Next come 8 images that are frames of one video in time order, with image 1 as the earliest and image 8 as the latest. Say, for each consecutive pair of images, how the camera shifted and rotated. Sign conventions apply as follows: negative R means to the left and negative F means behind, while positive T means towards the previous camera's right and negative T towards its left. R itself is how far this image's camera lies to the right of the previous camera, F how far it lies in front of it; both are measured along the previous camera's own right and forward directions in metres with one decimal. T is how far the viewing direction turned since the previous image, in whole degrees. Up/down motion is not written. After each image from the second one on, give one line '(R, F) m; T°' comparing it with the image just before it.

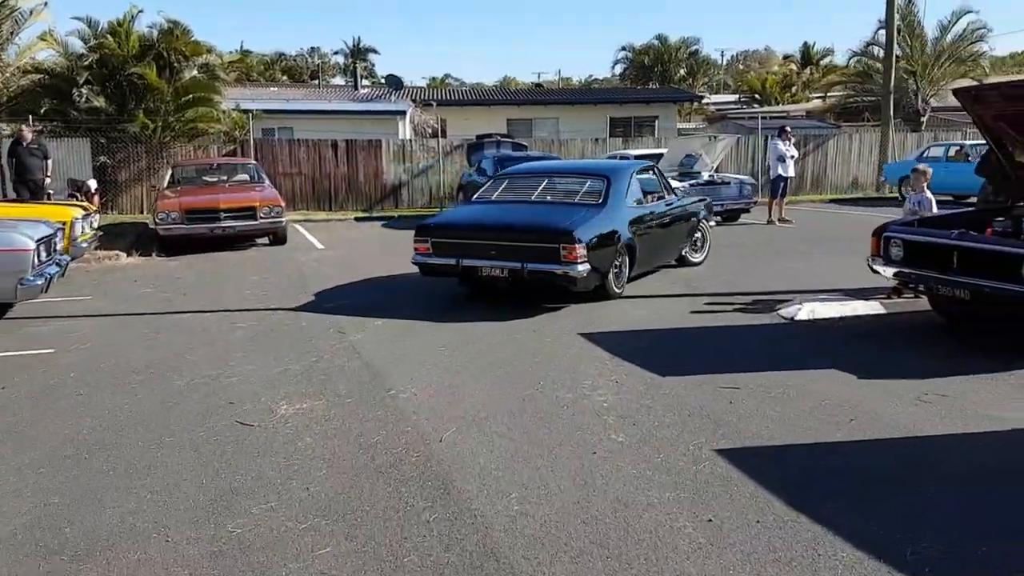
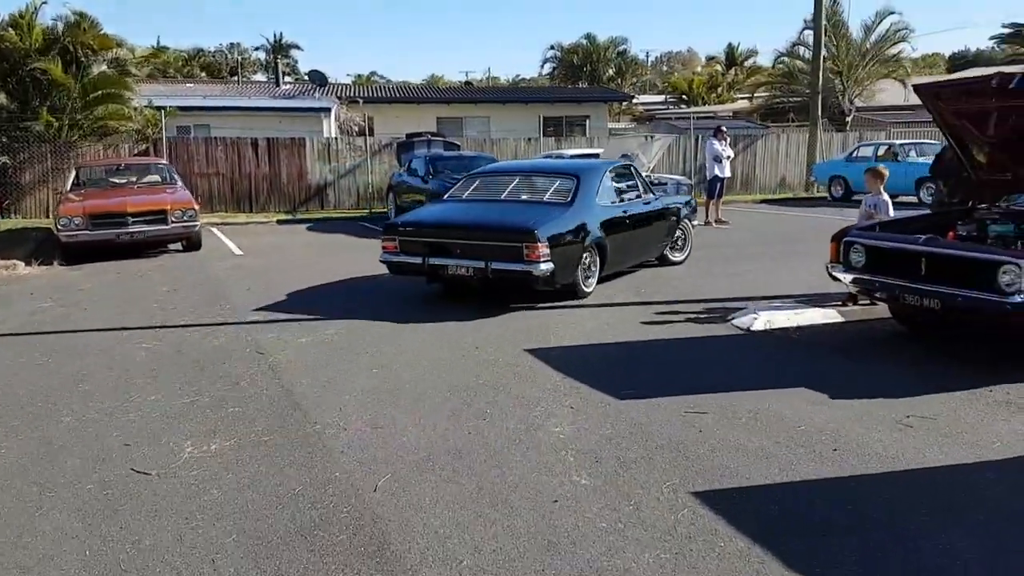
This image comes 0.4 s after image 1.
(-0.1, +0.7) m; +4°
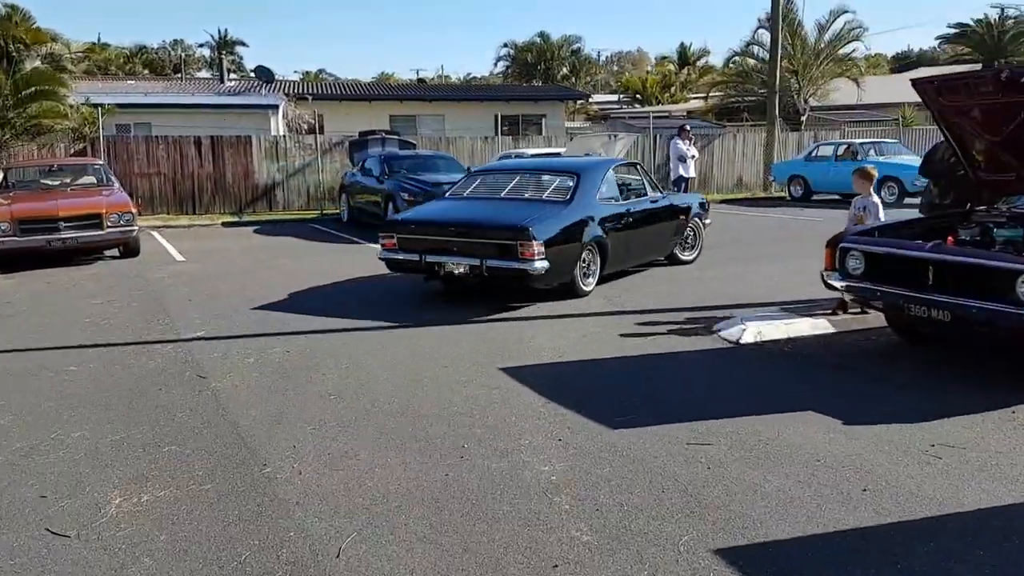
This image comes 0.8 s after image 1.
(-0.2, +0.7) m; +3°
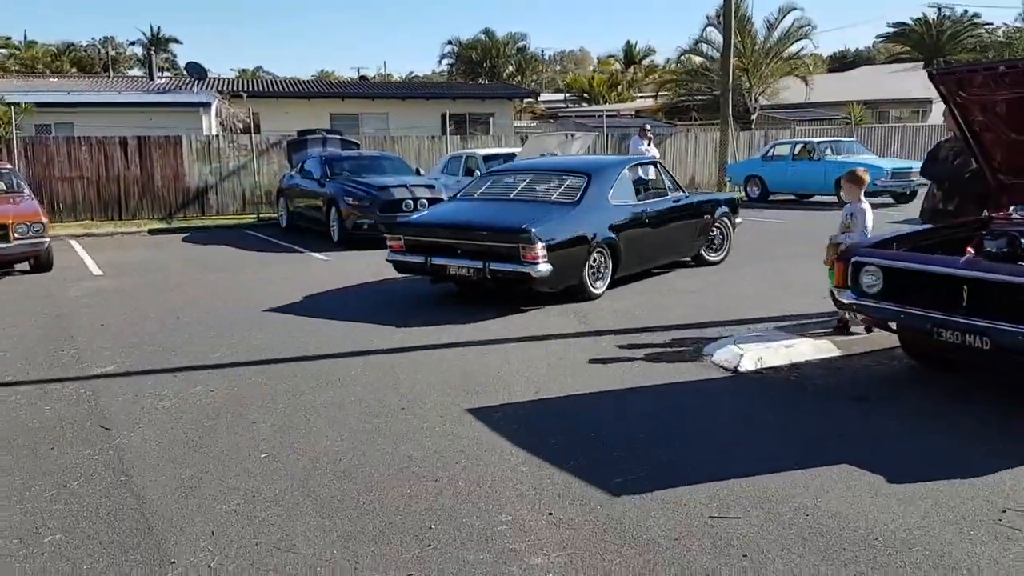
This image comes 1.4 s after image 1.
(-0.1, +1.1) m; +3°
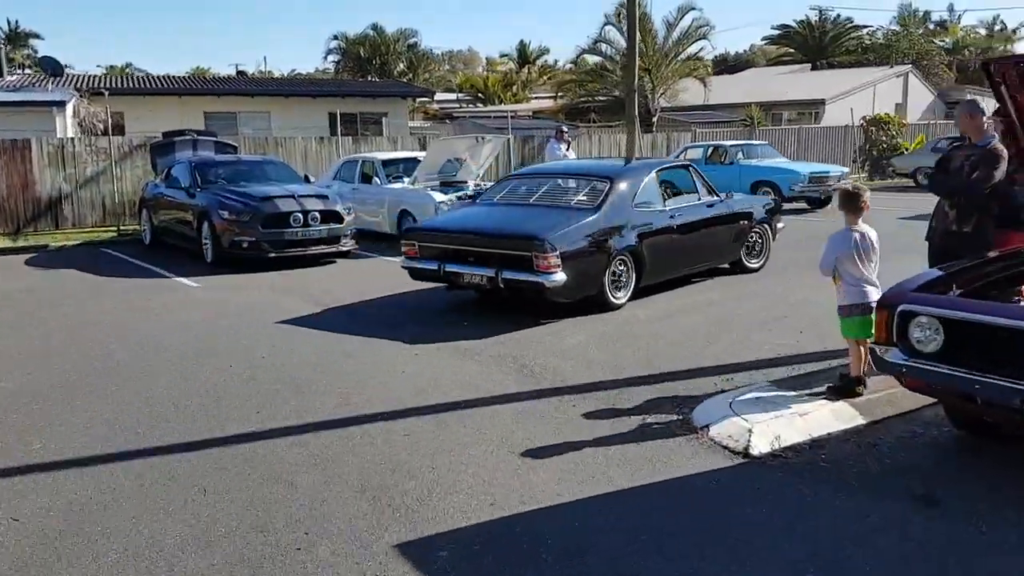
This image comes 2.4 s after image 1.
(-0.2, +1.8) m; +7°
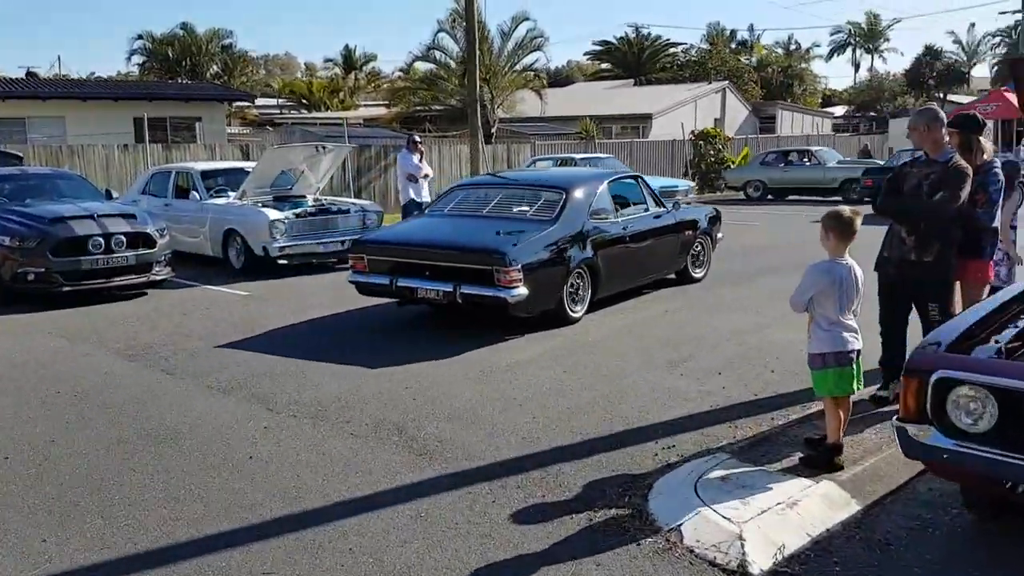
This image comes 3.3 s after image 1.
(-0.3, +1.5) m; +11°
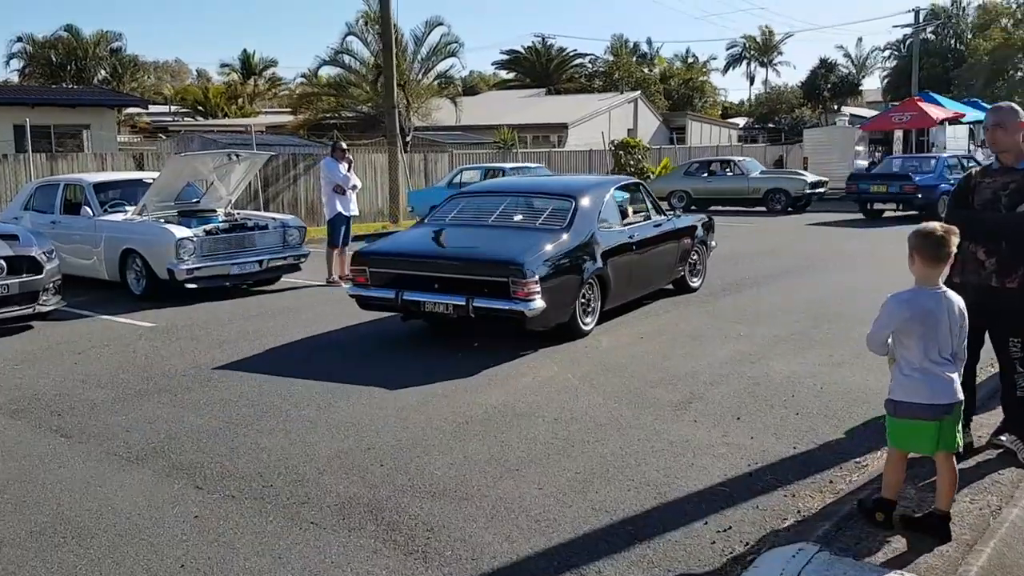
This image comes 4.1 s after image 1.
(-0.5, +1.2) m; +6°
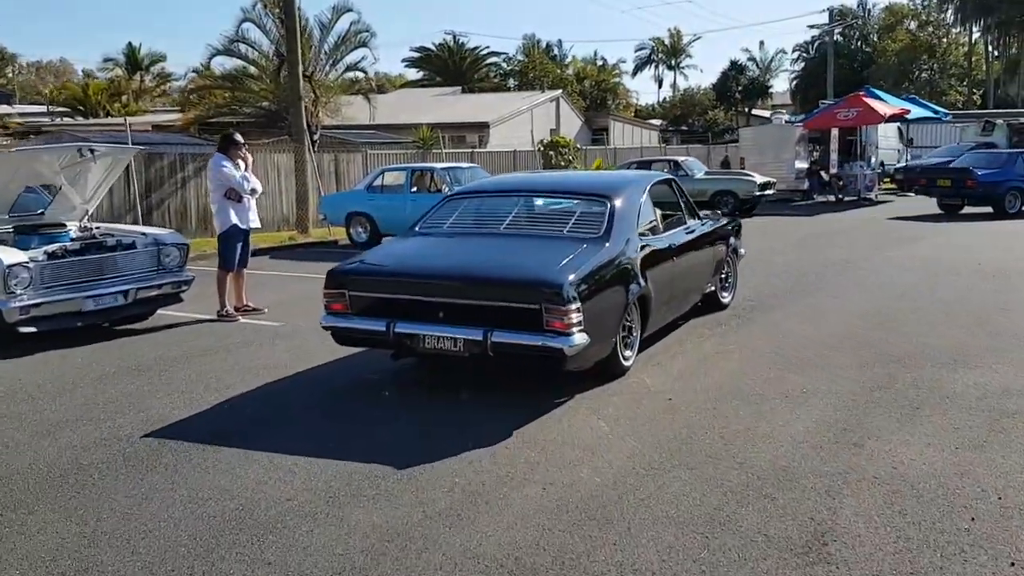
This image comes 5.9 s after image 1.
(-0.4, +2.7) m; +6°
